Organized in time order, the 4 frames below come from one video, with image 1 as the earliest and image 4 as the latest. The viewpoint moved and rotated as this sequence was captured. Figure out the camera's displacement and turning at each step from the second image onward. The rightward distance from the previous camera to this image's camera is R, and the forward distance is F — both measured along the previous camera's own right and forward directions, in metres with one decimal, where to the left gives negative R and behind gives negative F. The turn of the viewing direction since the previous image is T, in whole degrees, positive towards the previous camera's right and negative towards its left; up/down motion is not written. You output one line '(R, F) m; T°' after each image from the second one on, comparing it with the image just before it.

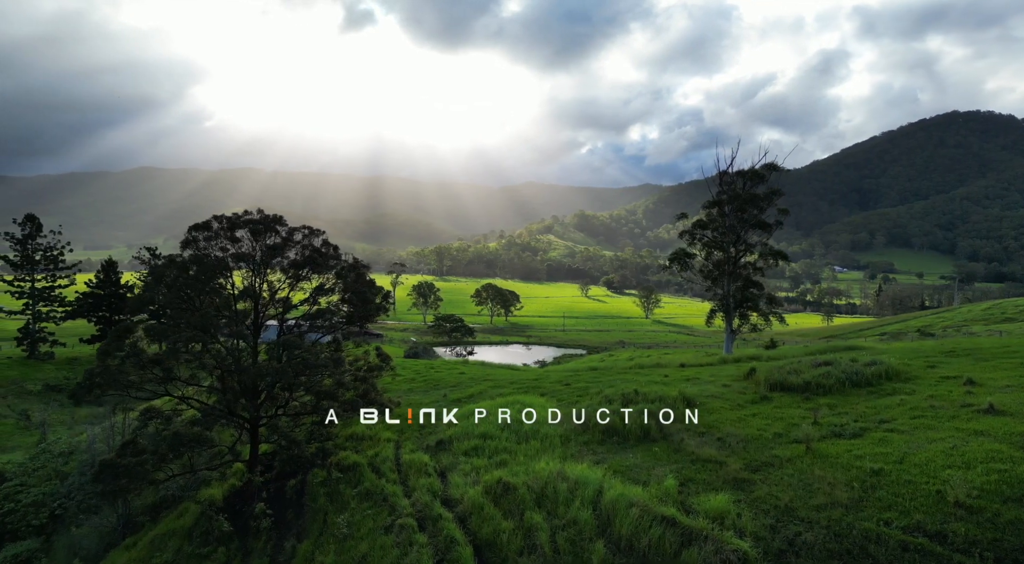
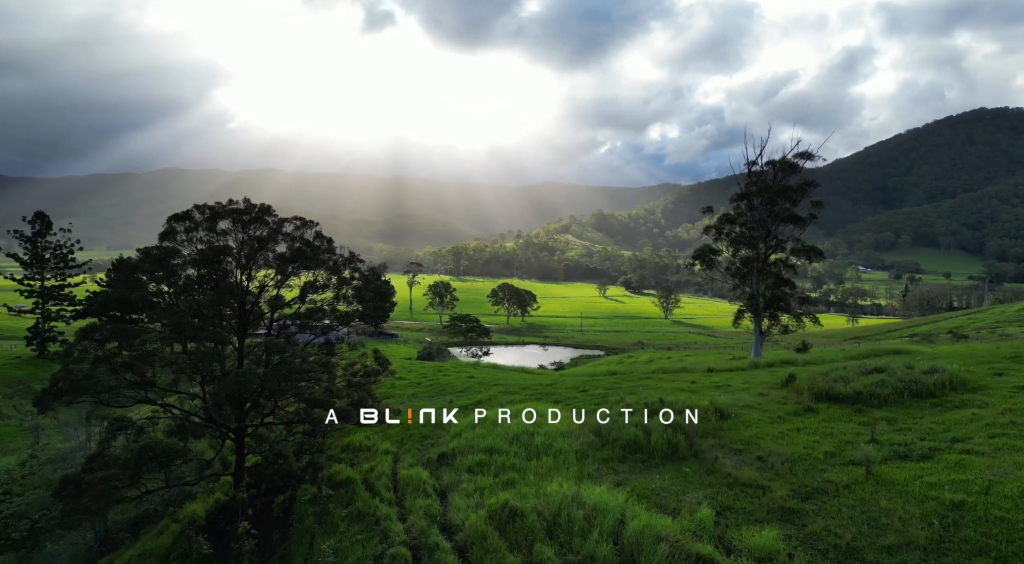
(+0.3, +2.6) m; -2°
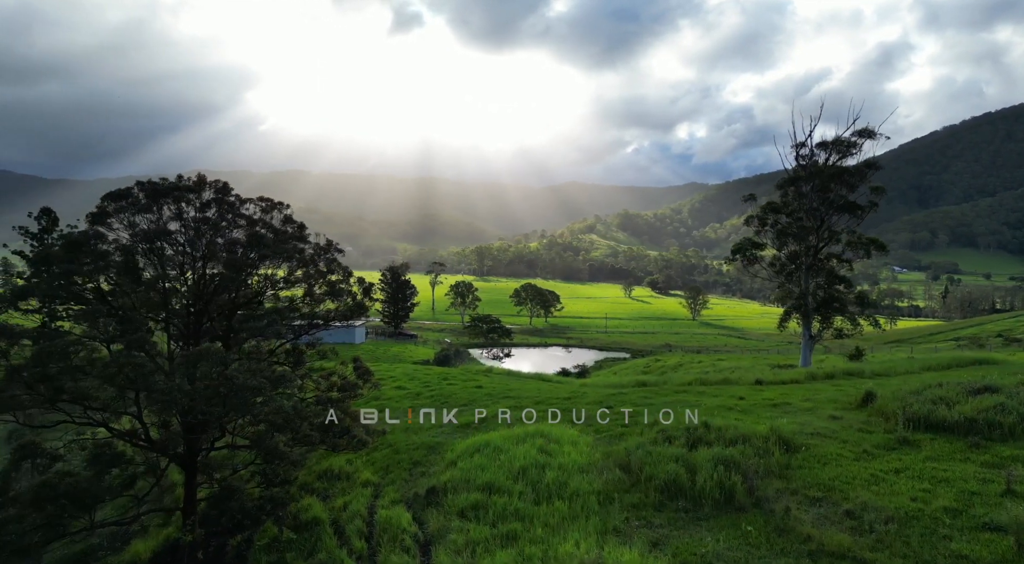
(+0.5, +4.4) m; -2°
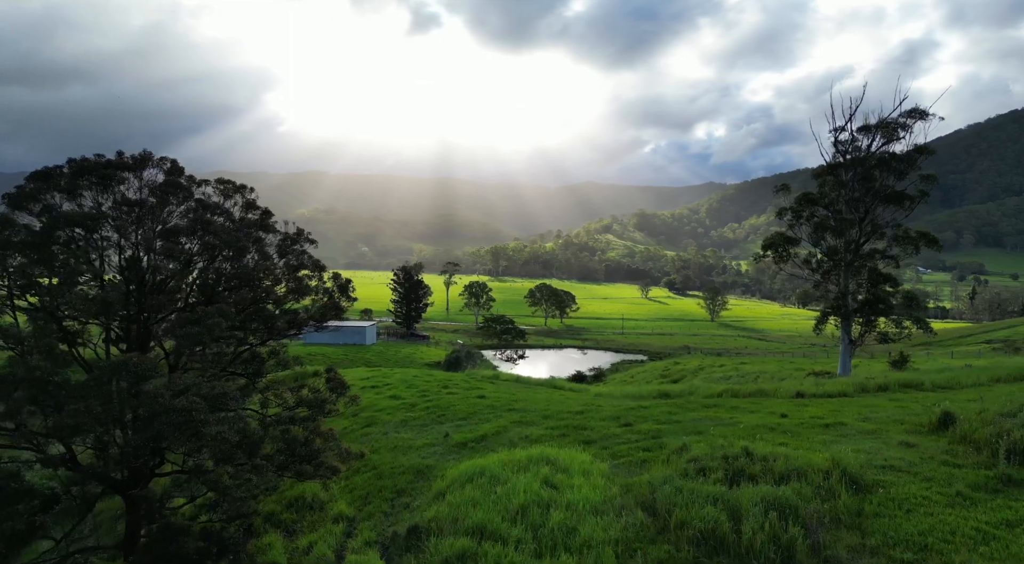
(+0.4, +3.2) m; -1°
